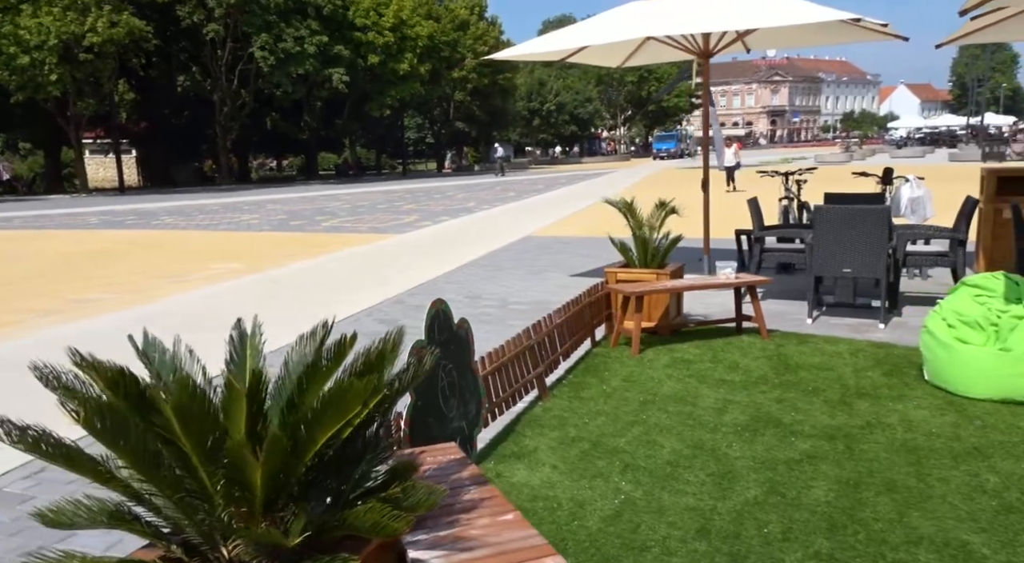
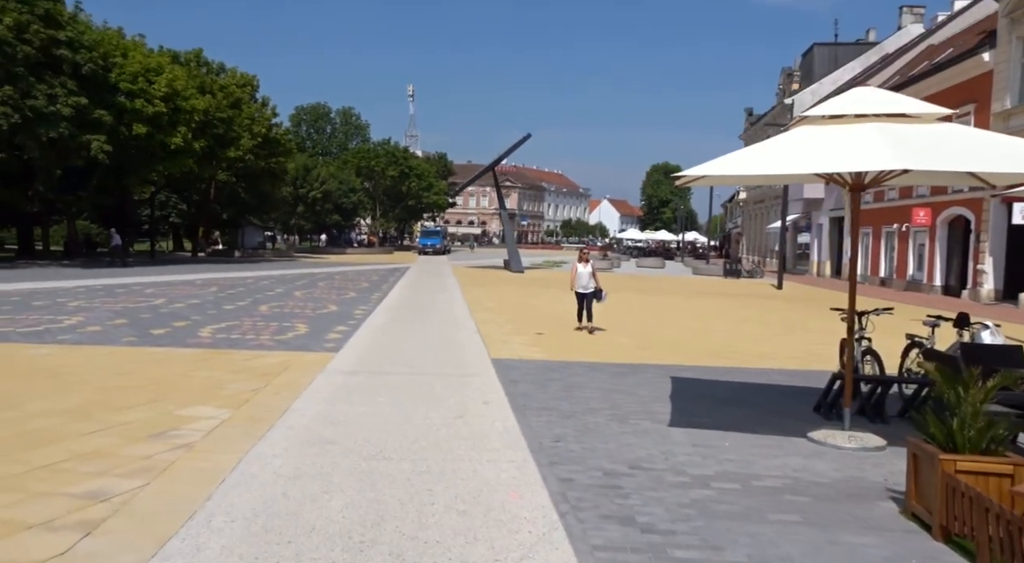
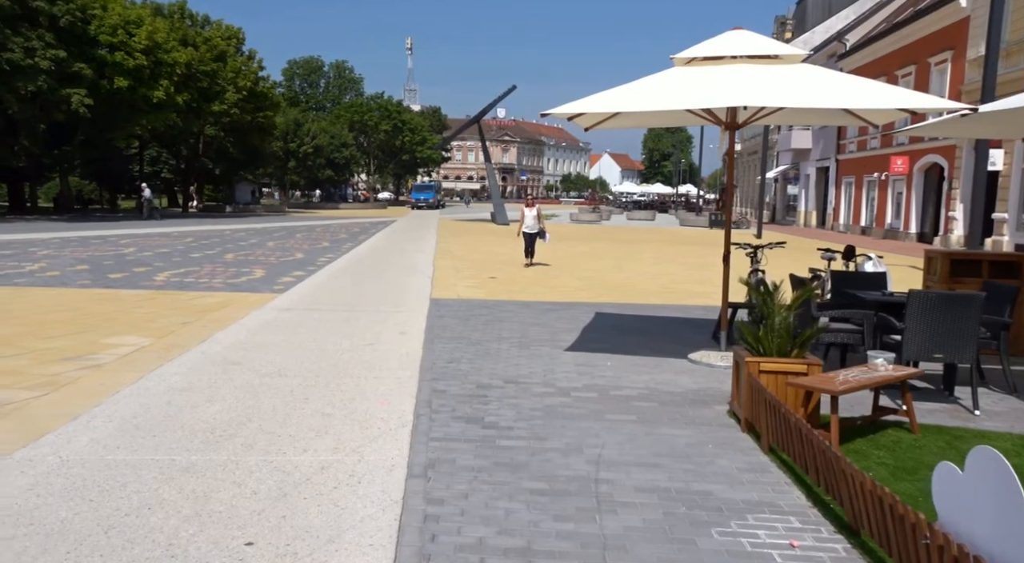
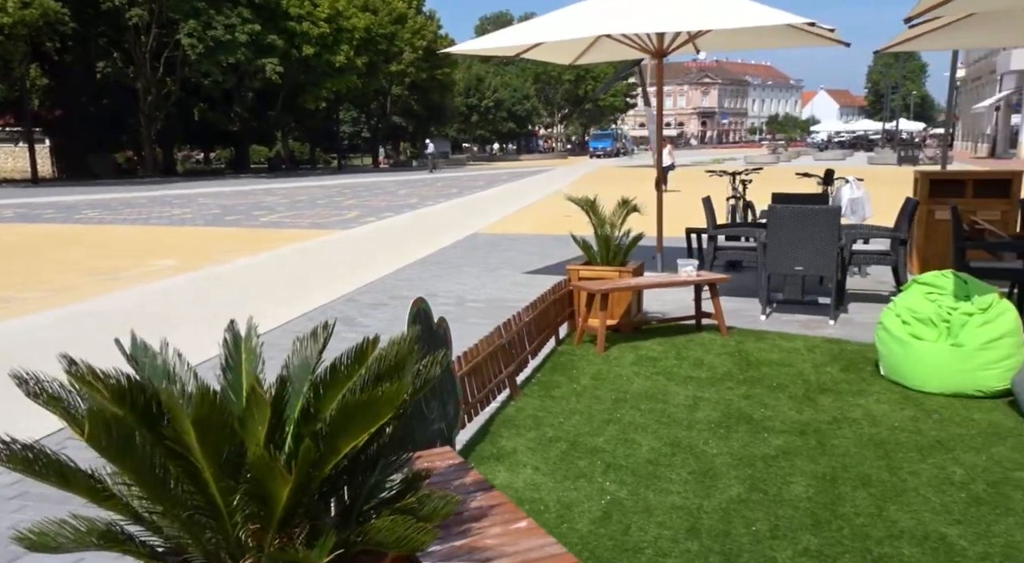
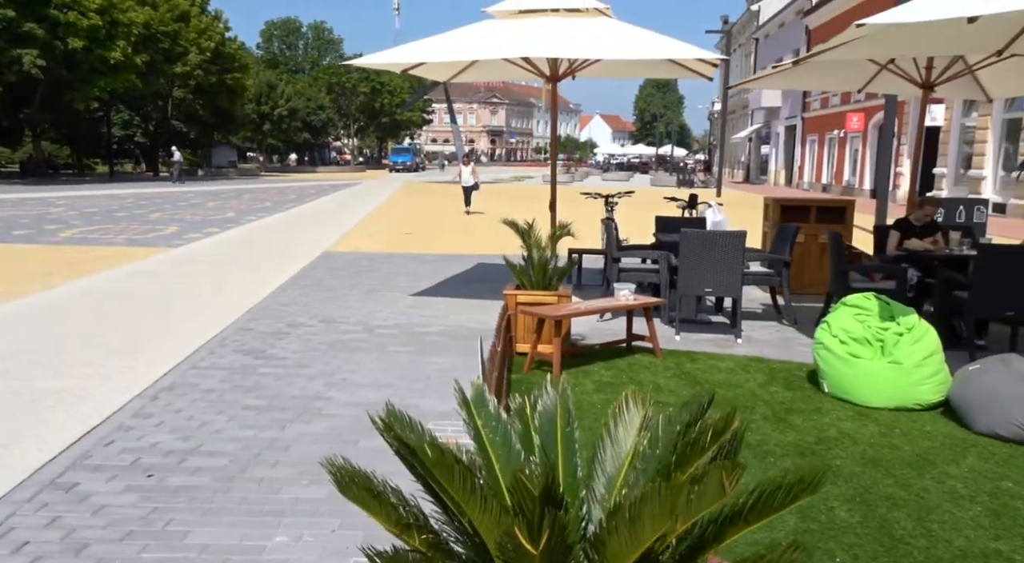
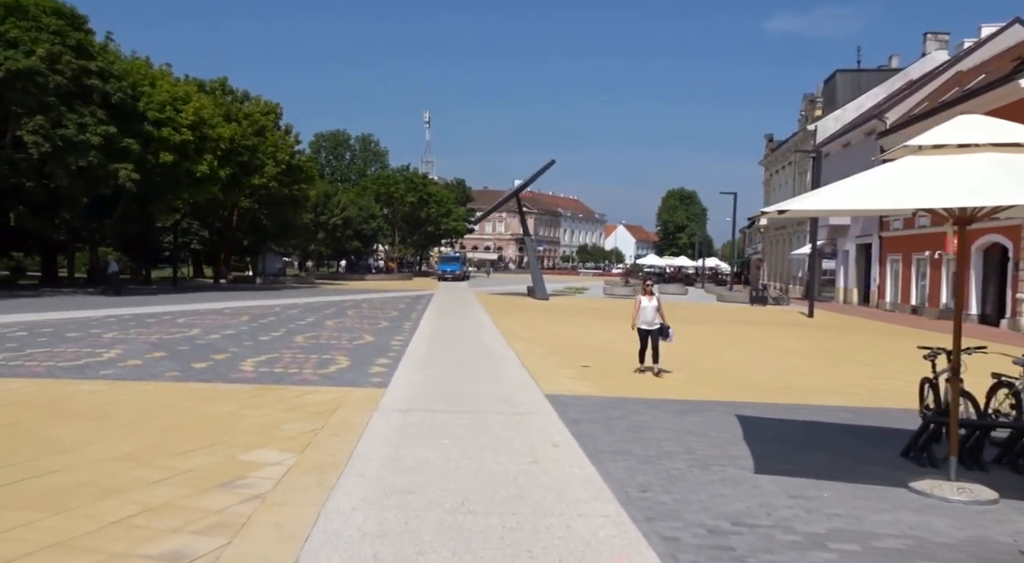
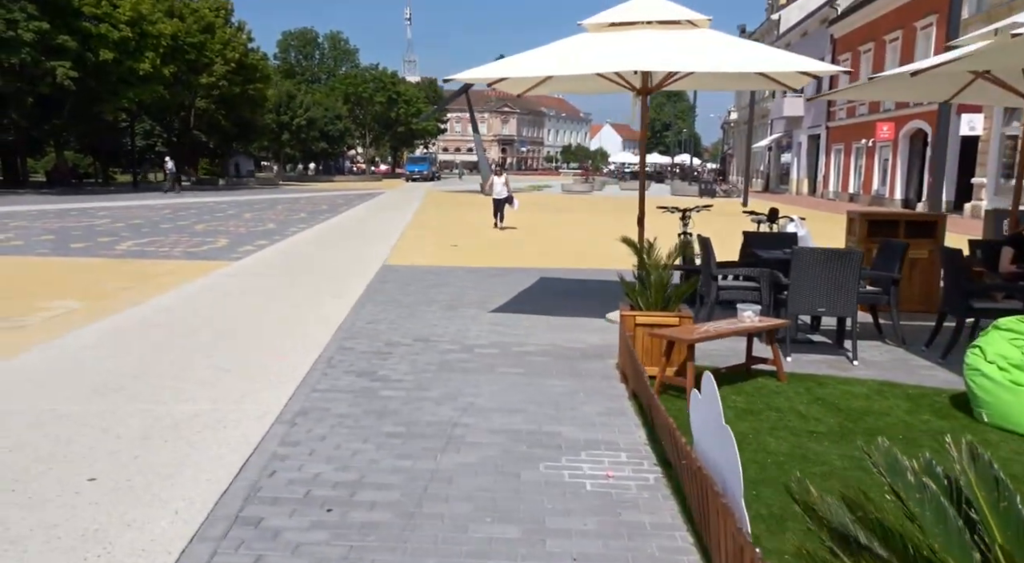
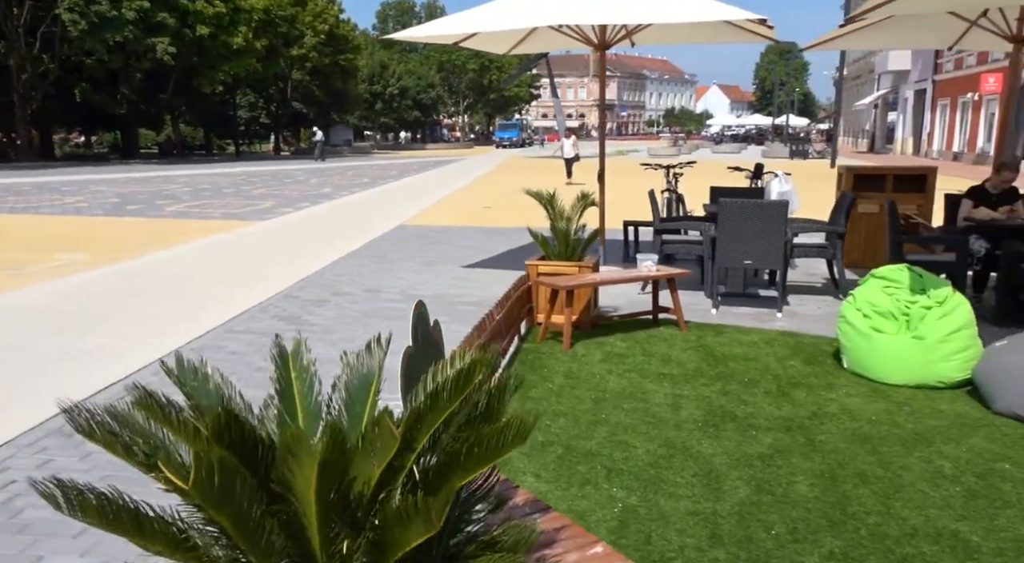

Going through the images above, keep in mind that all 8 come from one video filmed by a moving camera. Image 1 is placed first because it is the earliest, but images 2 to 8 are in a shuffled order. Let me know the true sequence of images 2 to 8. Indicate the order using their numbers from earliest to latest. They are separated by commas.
4, 8, 5, 7, 3, 2, 6
